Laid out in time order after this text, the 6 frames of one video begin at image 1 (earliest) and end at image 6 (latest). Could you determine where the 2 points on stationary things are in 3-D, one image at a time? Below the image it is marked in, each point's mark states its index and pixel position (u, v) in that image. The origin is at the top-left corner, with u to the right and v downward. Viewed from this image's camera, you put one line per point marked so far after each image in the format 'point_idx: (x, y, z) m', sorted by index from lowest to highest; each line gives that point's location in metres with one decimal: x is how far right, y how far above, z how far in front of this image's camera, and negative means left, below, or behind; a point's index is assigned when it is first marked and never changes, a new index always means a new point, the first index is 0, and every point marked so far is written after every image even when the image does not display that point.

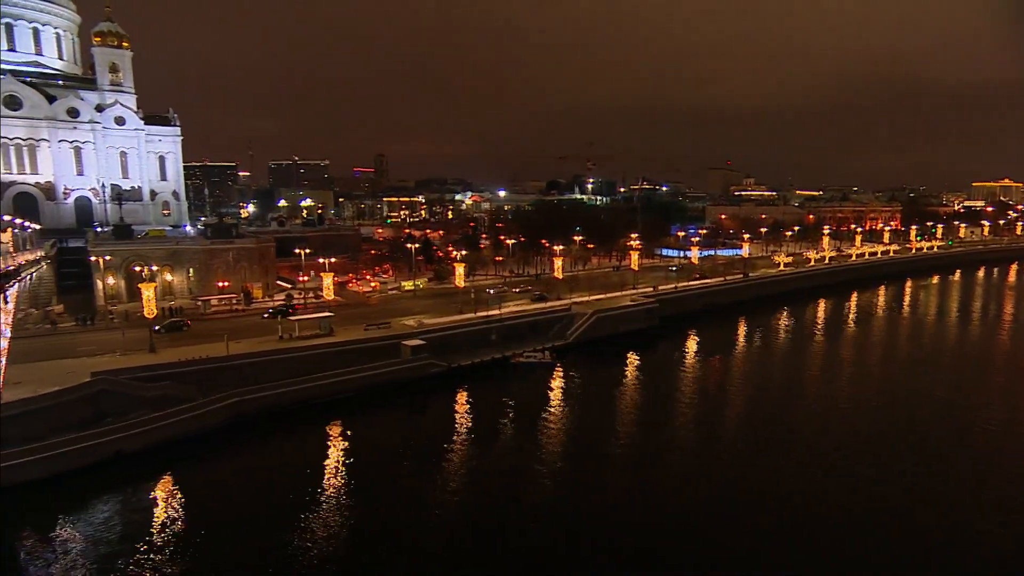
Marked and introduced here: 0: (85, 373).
0: (-12.2, -2.4, +18.6) m
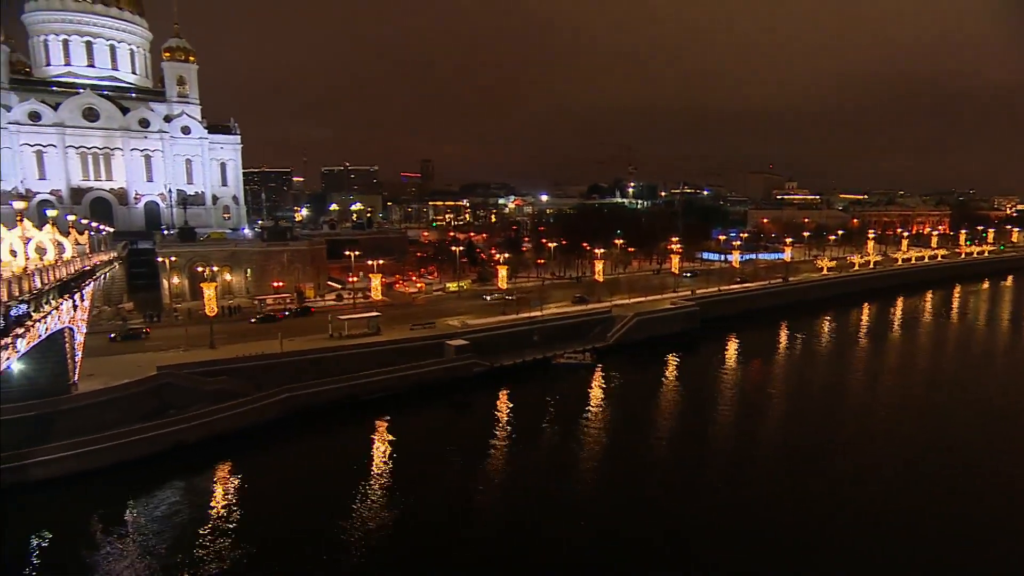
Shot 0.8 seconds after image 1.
0: (-11.0, -2.4, +19.8) m
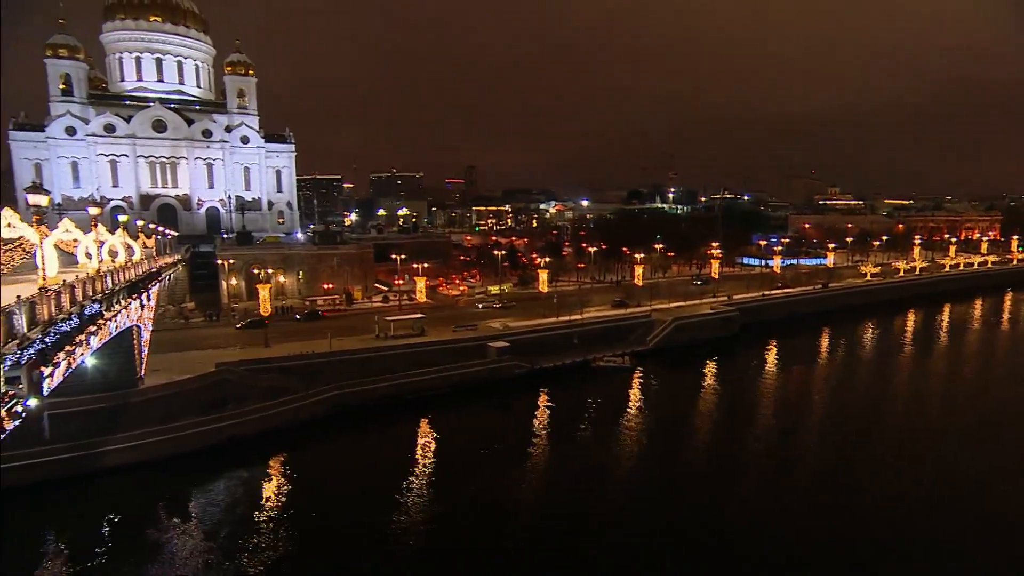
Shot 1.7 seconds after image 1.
0: (-9.7, -2.4, +20.9) m
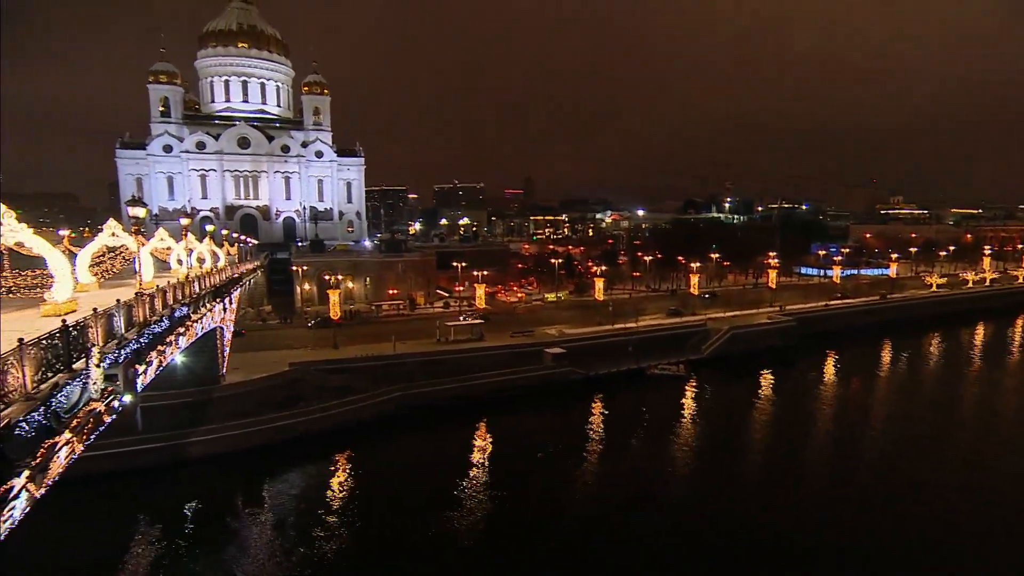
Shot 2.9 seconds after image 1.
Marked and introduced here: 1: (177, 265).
0: (-7.8, -2.6, +22.3) m
1: (-10.2, +0.7, +19.9) m
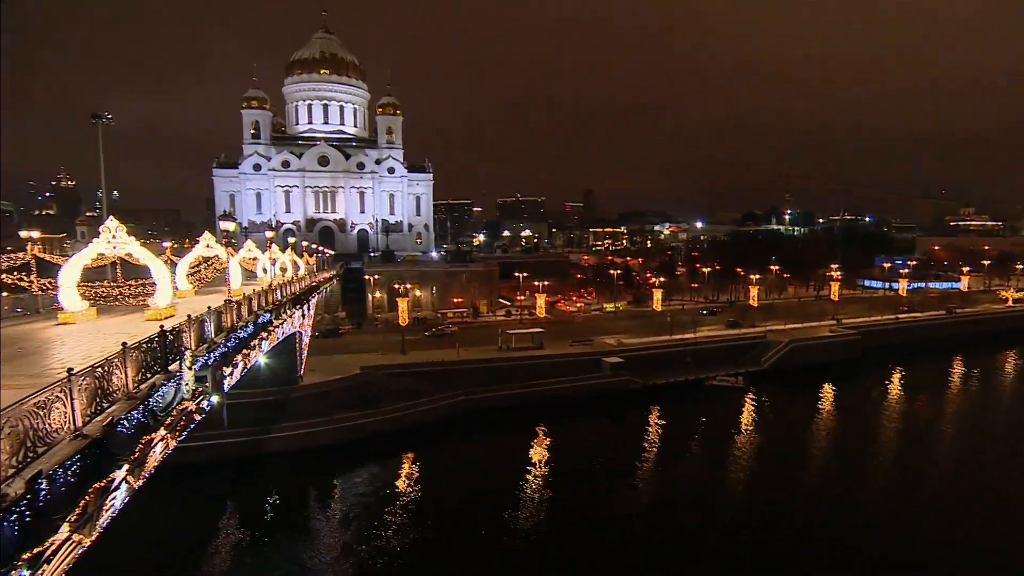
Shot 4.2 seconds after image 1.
0: (-5.7, -2.8, +23.8) m
1: (-8.3, +0.5, +21.6) m
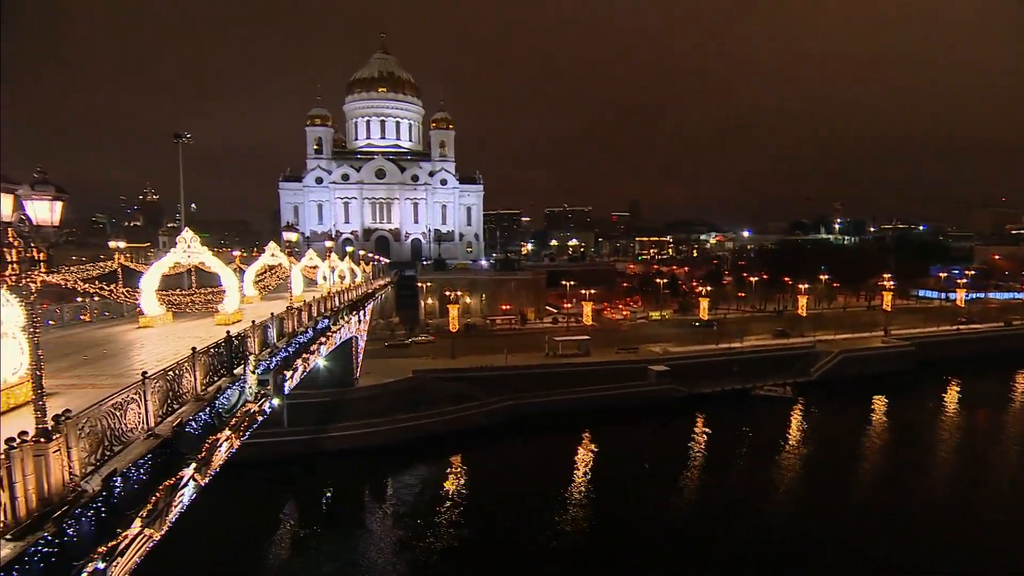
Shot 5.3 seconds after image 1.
0: (-4.0, -3.1, +24.8) m
1: (-6.7, +0.3, +22.8) m
